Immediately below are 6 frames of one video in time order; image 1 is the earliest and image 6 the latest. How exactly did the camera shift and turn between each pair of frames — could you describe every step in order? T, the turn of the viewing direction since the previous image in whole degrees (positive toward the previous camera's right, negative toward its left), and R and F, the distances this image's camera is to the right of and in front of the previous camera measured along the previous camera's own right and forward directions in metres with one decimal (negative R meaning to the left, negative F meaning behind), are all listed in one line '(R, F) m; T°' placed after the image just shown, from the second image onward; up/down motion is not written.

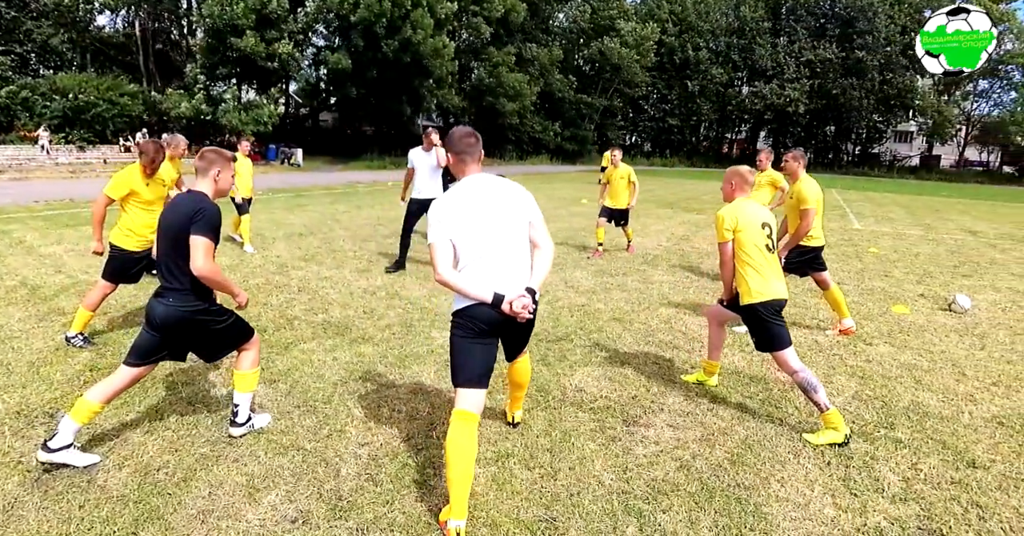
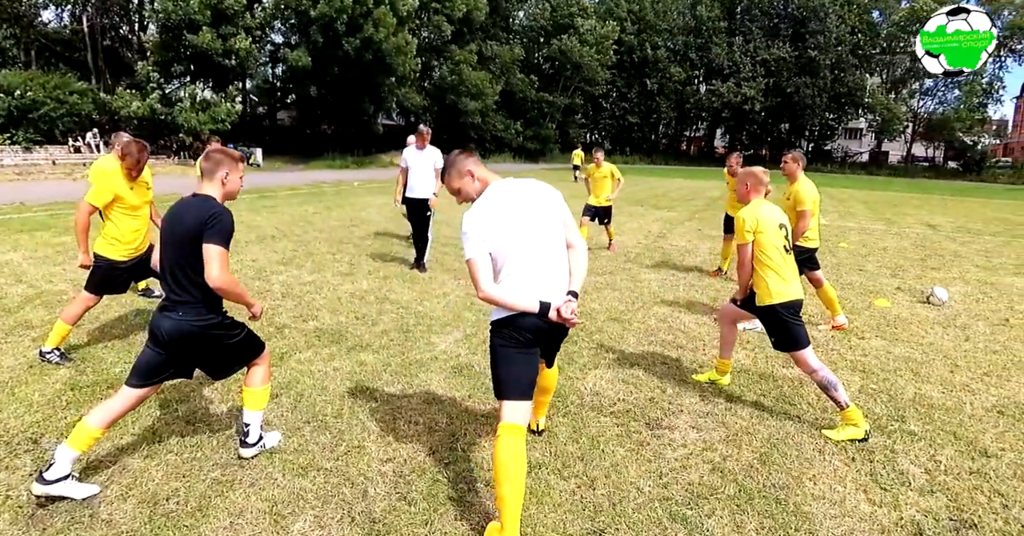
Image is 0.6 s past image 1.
(-0.4, +0.1) m; +4°
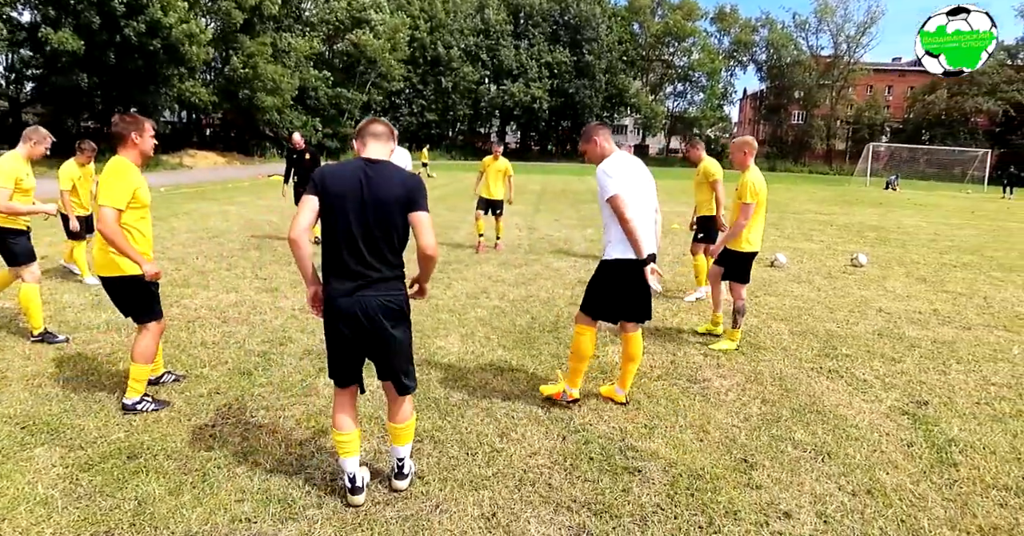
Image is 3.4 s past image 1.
(-2.1, +0.1) m; +22°
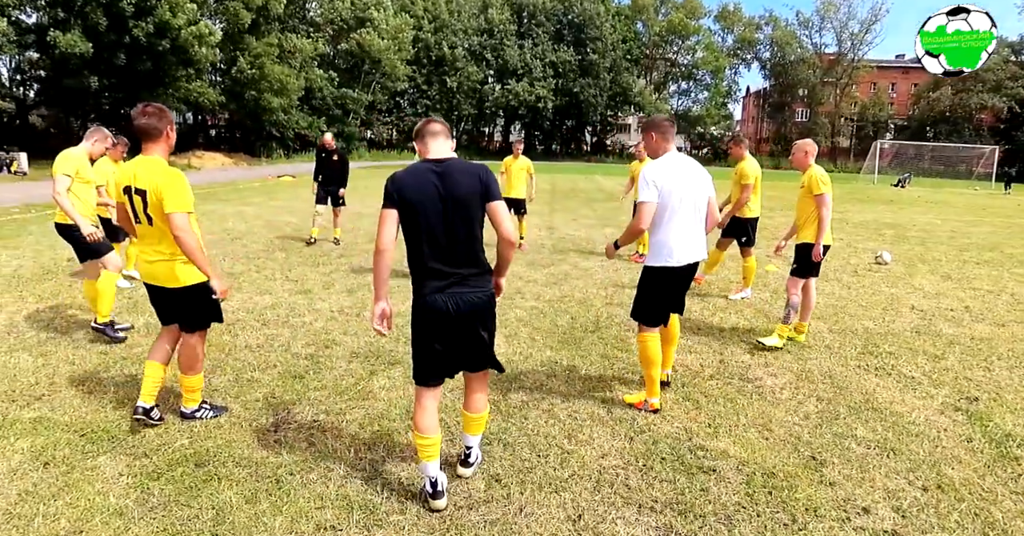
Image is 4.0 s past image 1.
(-0.5, 0.0) m; 0°
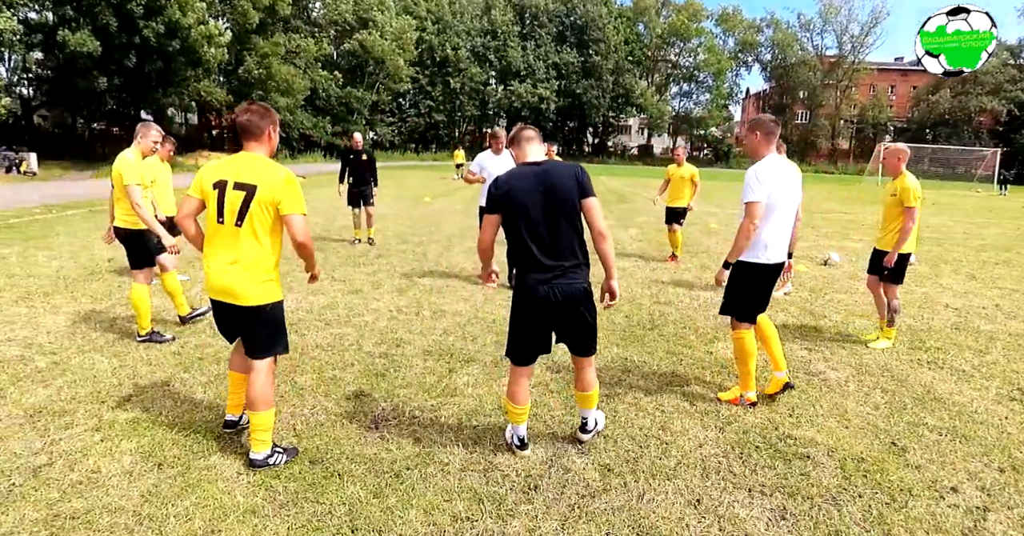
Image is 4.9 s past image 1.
(-0.7, -0.2) m; +1°
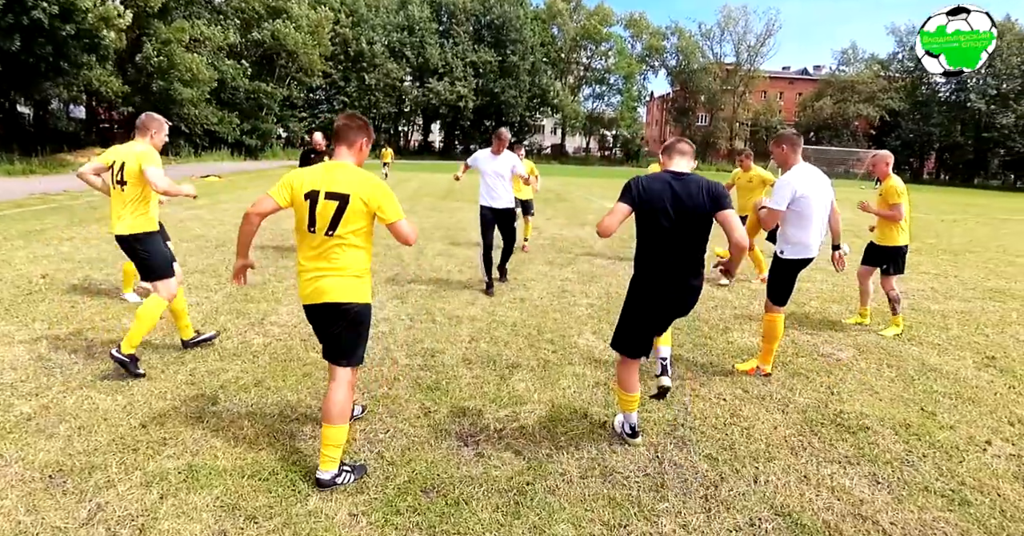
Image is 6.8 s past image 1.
(-1.3, +0.1) m; +10°
